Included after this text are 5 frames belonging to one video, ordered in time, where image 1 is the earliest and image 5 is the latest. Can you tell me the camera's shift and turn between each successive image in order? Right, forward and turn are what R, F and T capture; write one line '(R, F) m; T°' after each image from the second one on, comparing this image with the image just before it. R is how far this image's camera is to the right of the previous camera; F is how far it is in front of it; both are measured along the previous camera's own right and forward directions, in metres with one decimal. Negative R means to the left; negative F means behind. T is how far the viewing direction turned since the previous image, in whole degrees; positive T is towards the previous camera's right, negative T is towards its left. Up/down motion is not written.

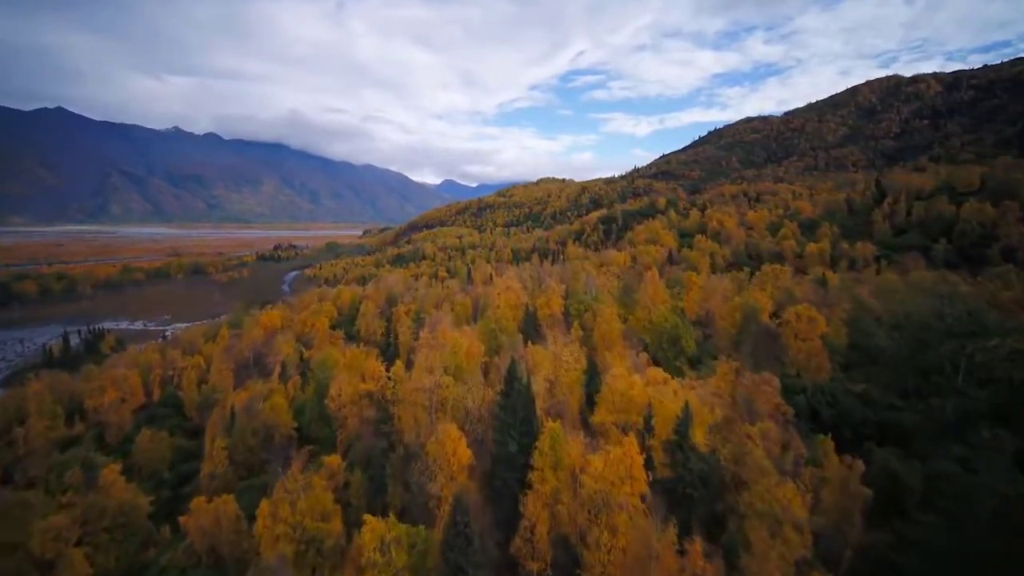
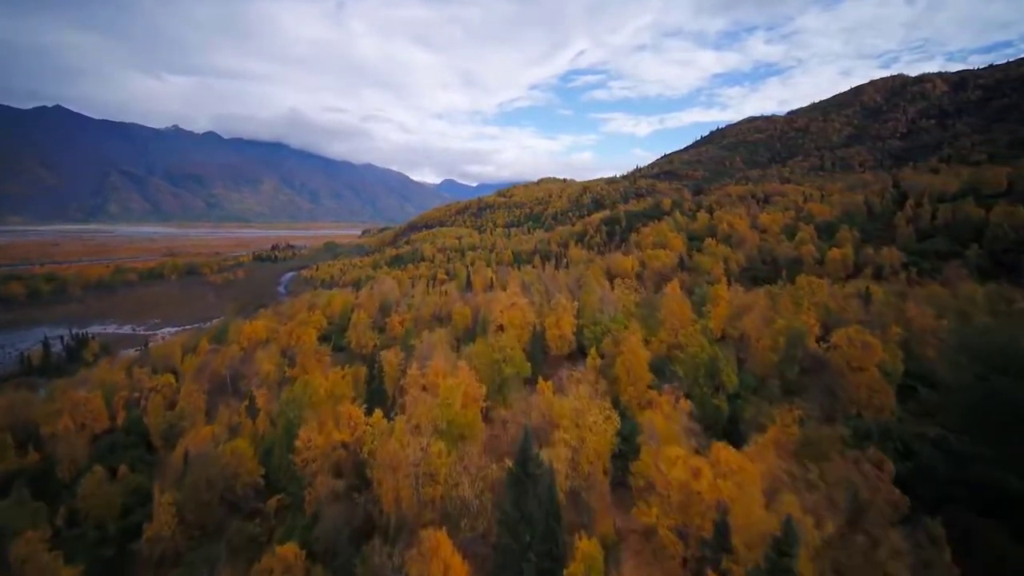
(-0.4, +3.9) m; 0°
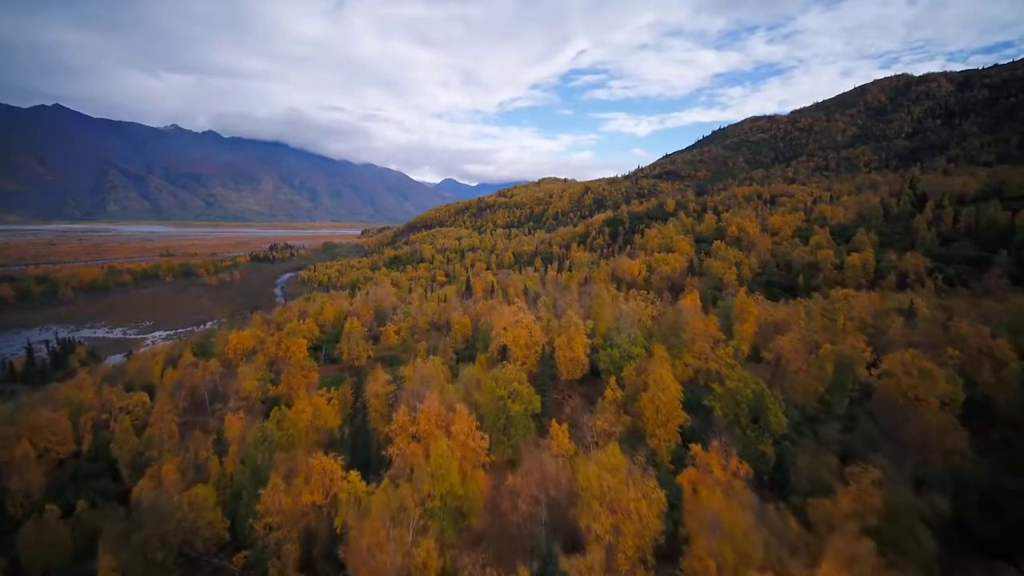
(-0.4, +3.1) m; 0°
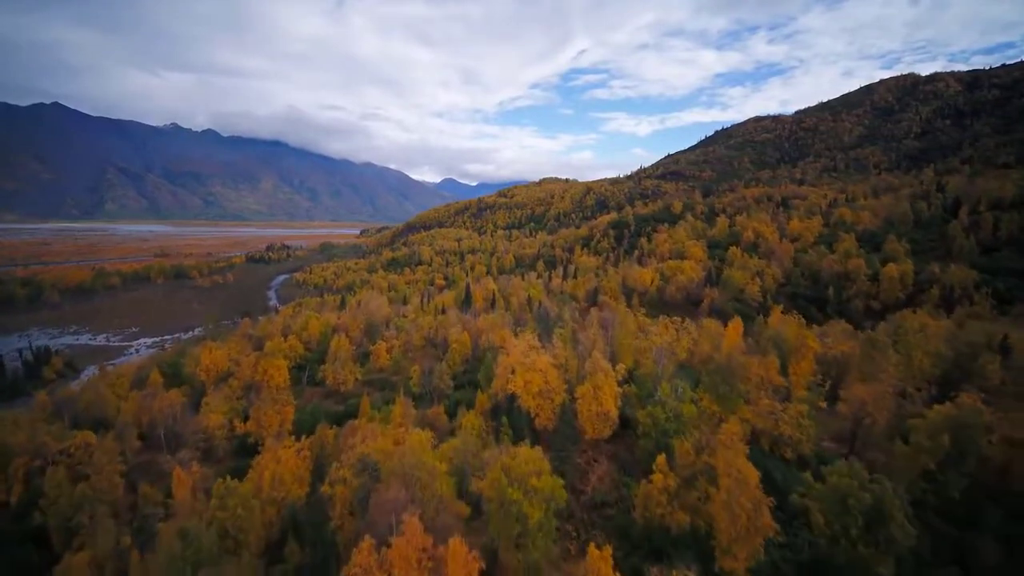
(-0.6, +5.0) m; 0°
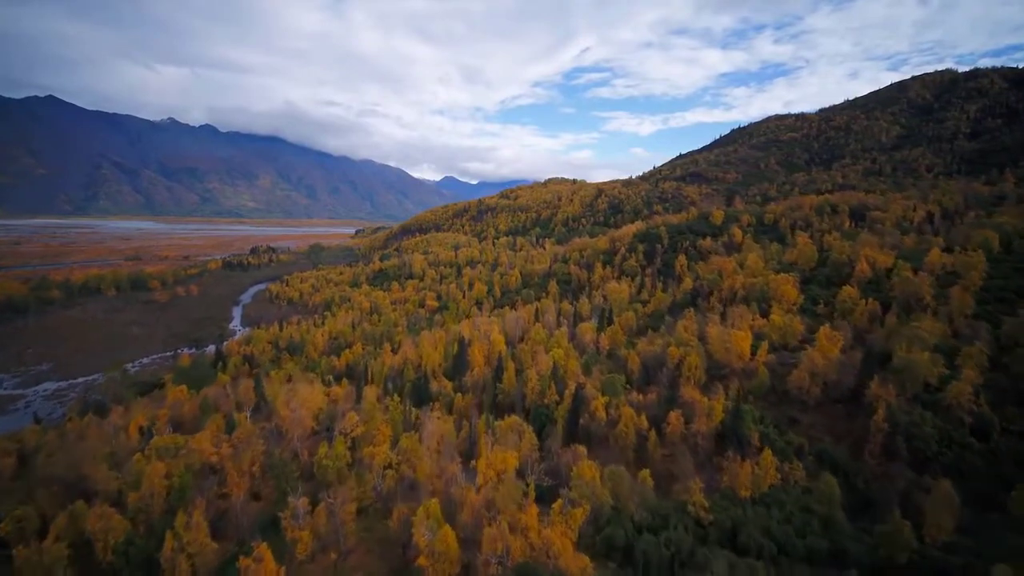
(-2.3, +24.2) m; 0°
